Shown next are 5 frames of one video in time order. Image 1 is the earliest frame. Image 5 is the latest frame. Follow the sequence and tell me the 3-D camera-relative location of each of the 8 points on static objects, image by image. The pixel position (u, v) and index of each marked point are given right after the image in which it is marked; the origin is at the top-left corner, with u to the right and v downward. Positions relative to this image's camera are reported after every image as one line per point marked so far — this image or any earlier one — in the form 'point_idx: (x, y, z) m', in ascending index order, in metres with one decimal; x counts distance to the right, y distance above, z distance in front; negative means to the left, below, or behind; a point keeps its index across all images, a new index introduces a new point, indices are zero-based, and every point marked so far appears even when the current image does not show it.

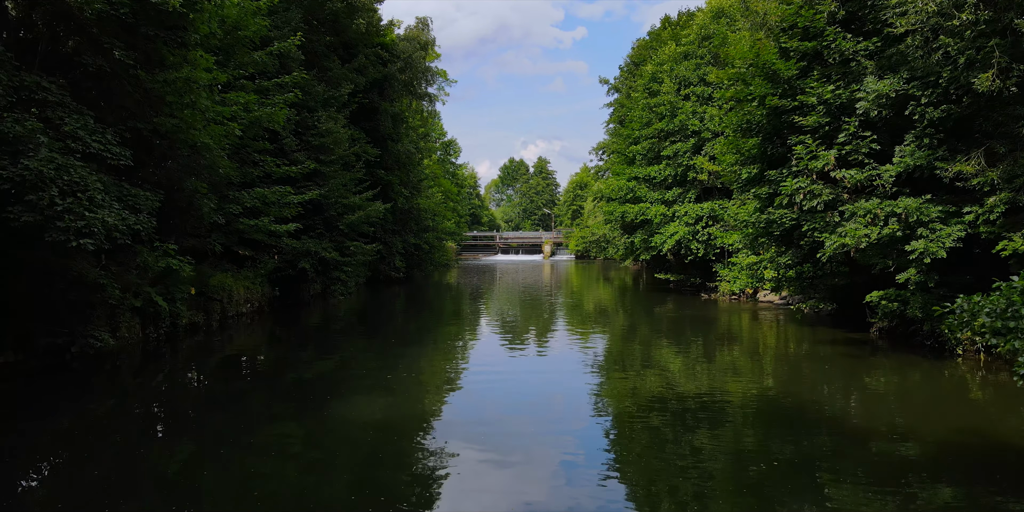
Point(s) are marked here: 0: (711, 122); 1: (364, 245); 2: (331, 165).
0: (+4.6, +3.0, +17.7) m
1: (-3.3, +0.2, +17.4) m
2: (-3.8, +1.9, +16.1) m
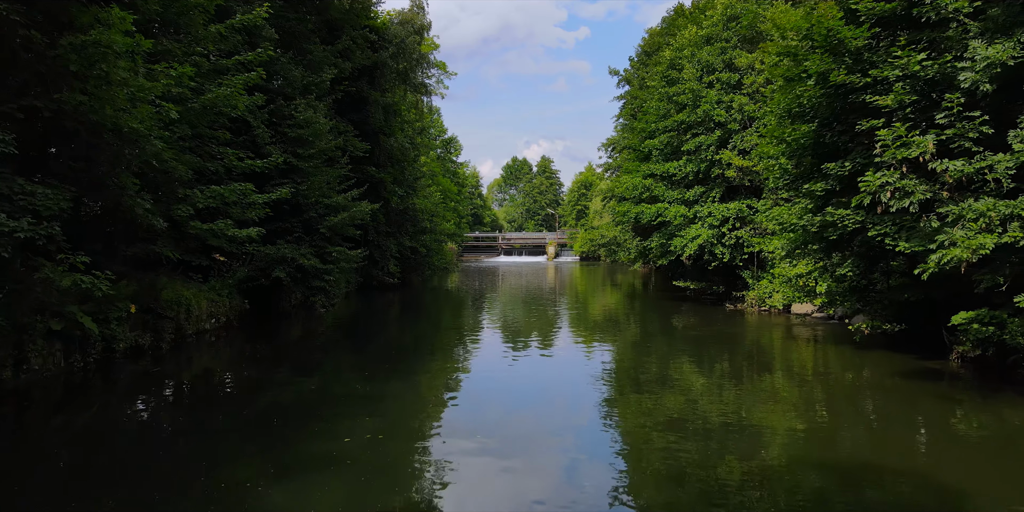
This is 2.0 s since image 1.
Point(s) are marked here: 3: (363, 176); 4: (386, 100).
0: (+4.6, +2.9, +15.7) m
1: (-3.3, +0.1, +15.5) m
2: (-3.7, +1.8, +14.2) m
3: (-3.8, +2.0, +19.5) m
4: (-3.1, +3.8, +18.7) m
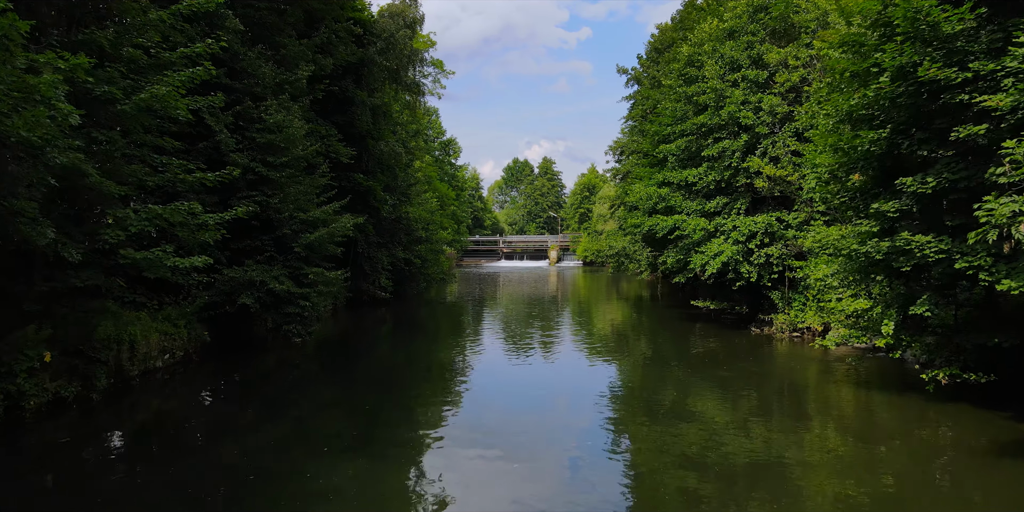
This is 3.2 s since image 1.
0: (+4.6, +2.5, +13.9) m
1: (-3.2, -0.3, +13.8) m
2: (-3.7, +1.4, +12.4) m
3: (-3.7, +1.7, +17.8) m
4: (-3.0, +3.4, +16.9) m
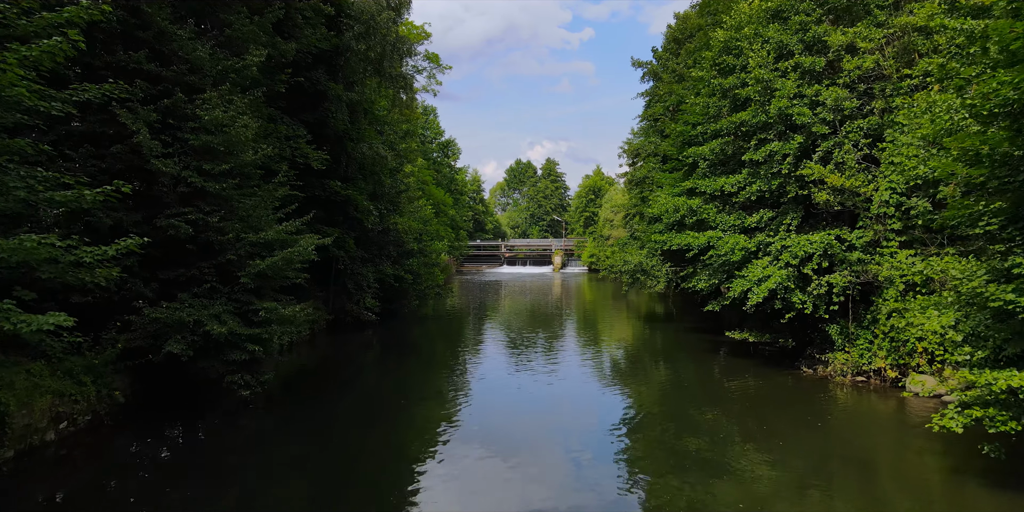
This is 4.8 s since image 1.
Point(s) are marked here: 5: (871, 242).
0: (+4.7, +2.1, +11.3) m
1: (-3.2, -0.7, +11.2) m
2: (-3.6, +1.0, +9.8) m
3: (-3.7, +1.2, +15.2) m
4: (-3.0, +3.0, +14.3) m
5: (+5.2, +0.2, +11.2) m
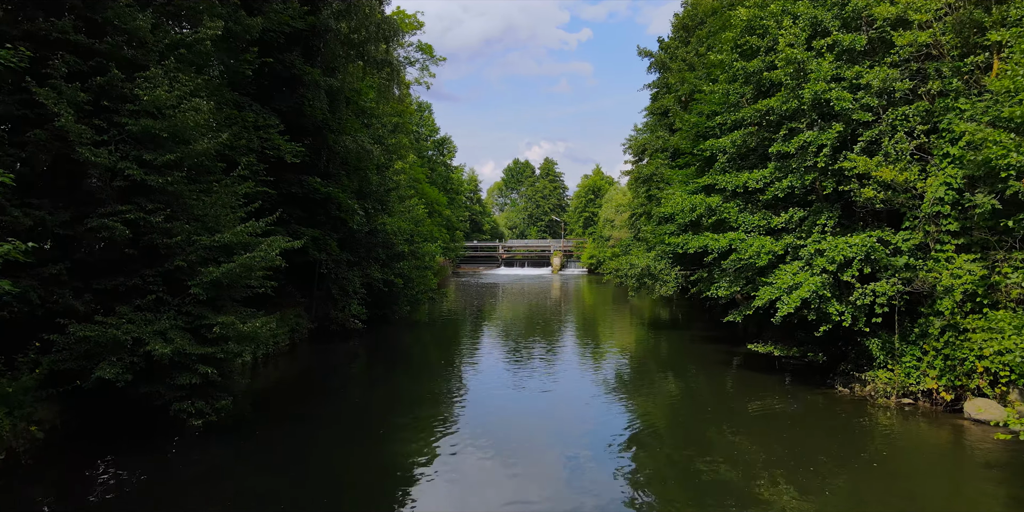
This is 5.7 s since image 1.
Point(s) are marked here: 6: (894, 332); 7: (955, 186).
0: (+4.6, +2.1, +9.8) m
1: (-3.2, -0.7, +9.7) m
2: (-3.7, +0.9, +8.3) m
3: (-3.7, +1.2, +13.7) m
4: (-3.0, +2.9, +12.8) m
5: (+5.2, +0.1, +9.8) m
6: (+5.3, -1.1, +10.9) m
7: (+5.1, +0.8, +8.9) m
